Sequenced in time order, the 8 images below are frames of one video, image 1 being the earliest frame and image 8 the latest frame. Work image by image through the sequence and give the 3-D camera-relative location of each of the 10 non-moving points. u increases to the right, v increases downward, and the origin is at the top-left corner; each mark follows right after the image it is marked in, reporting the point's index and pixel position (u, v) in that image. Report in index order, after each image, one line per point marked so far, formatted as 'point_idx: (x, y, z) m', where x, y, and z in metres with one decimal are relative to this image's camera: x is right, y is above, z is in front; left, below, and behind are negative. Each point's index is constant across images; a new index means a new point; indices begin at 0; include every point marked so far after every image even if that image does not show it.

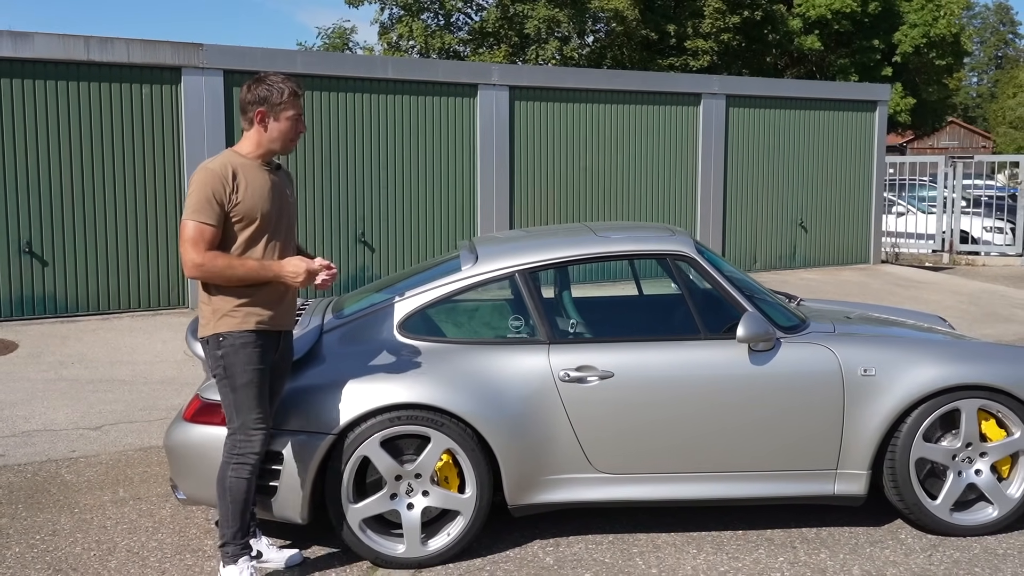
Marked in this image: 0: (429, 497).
0: (-0.3, -0.9, +4.2) m
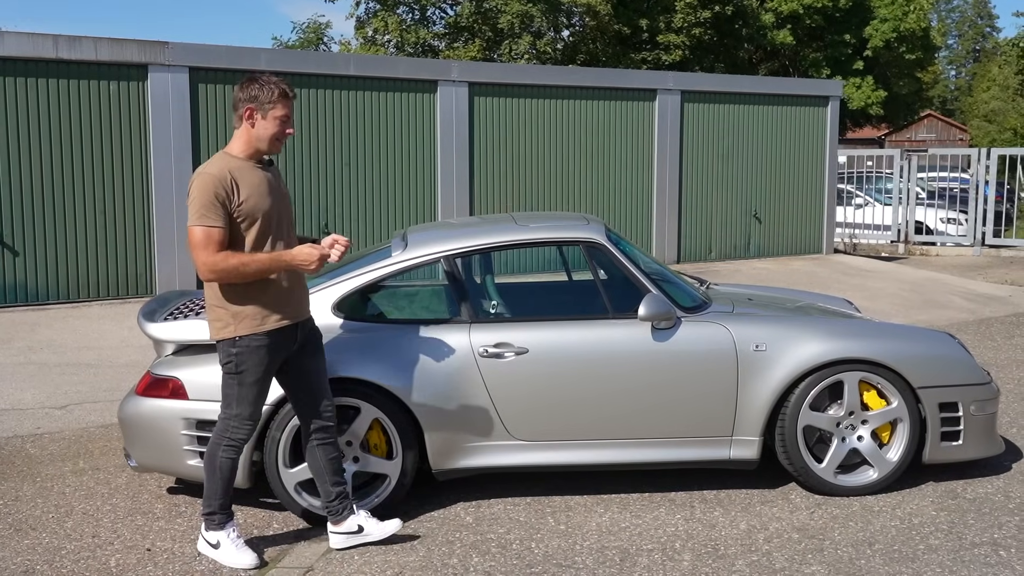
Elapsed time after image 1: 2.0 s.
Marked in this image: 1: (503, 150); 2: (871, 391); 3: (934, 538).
0: (-0.7, -0.8, +4.6) m
1: (-0.1, +1.7, +12.3) m
2: (+1.7, -0.5, +4.8) m
3: (+1.8, -1.1, +4.3) m
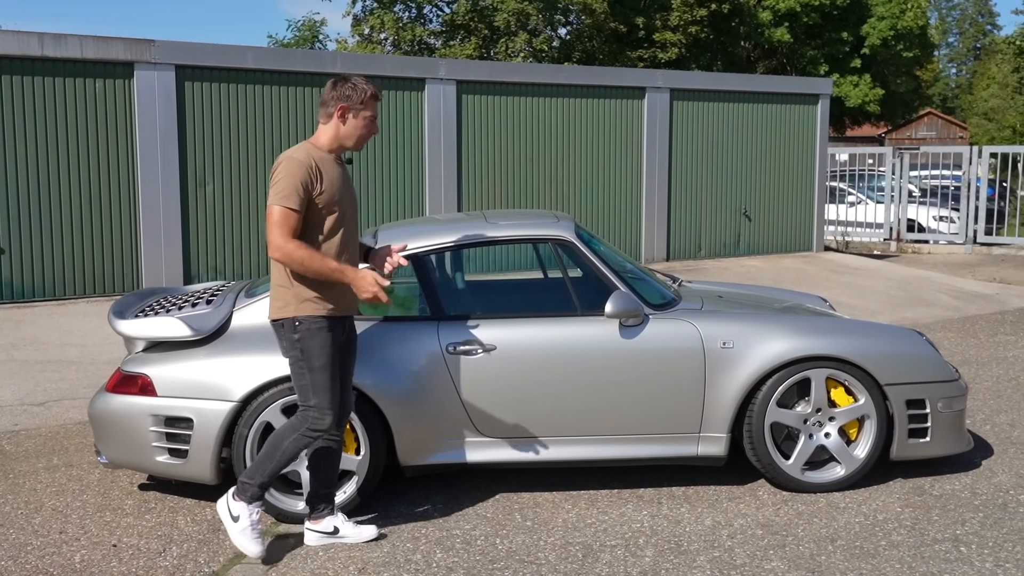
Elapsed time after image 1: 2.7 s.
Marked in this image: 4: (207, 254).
0: (-0.8, -0.8, +4.6) m
1: (-0.3, +1.7, +12.3) m
2: (+1.6, -0.5, +4.9) m
3: (+1.6, -1.1, +4.3) m
4: (-3.3, +0.4, +10.7) m
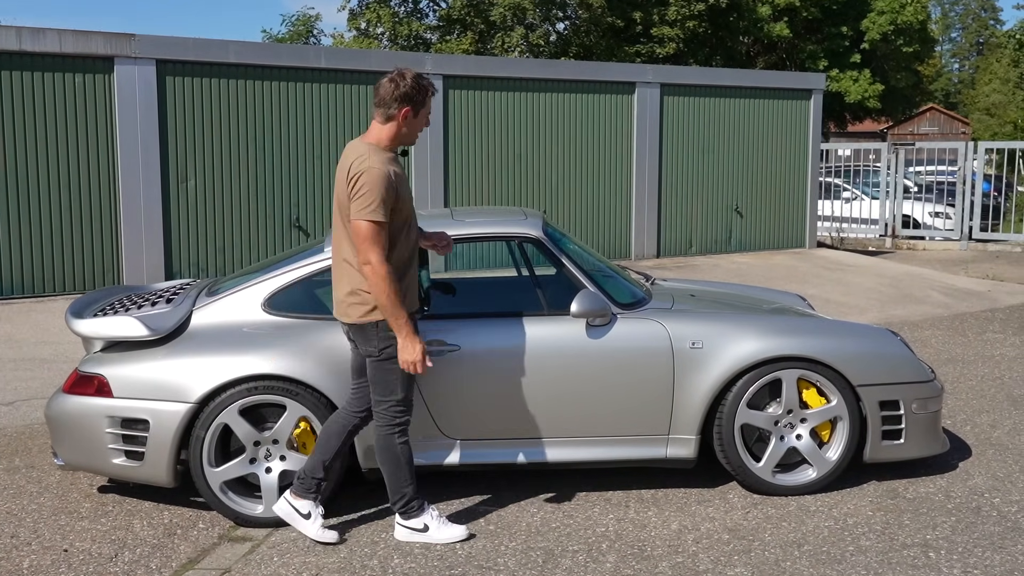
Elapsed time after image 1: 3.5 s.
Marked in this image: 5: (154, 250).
0: (-1.0, -0.8, +4.5) m
1: (-0.4, +1.7, +12.2) m
2: (+1.4, -0.5, +4.8) m
3: (+1.5, -1.0, +4.2) m
4: (-3.4, +0.4, +10.6) m
5: (-3.7, +0.4, +10.3) m
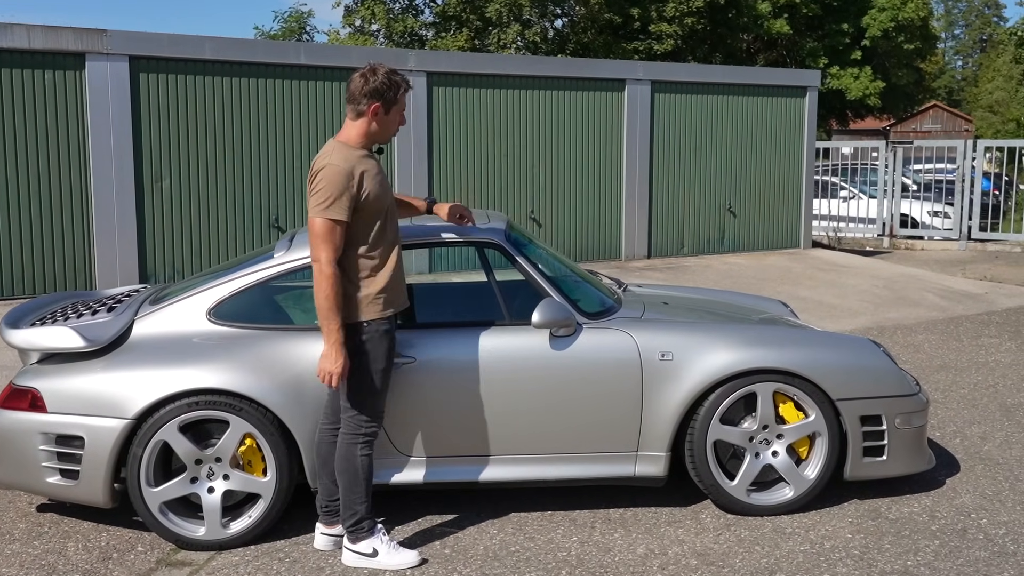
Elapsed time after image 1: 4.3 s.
0: (-1.2, -0.8, +4.3) m
1: (-0.6, +1.7, +12.0) m
2: (+1.2, -0.5, +4.5) m
3: (+1.3, -1.1, +4.0) m
4: (-3.6, +0.4, +10.3) m
5: (-3.8, +0.4, +10.1) m
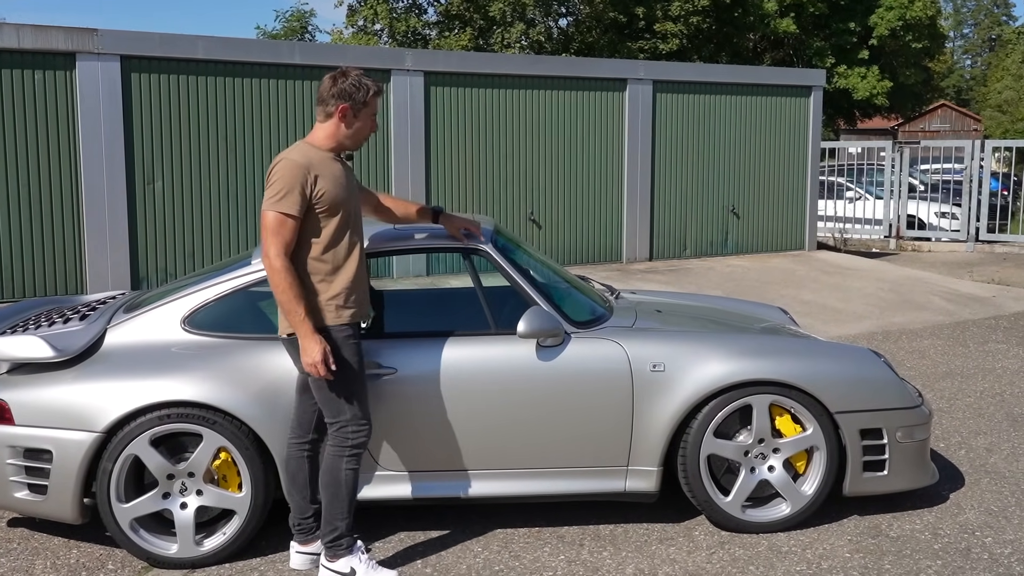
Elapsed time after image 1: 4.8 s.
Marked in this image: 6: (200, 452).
0: (-1.3, -0.8, +4.1) m
1: (-0.6, +1.7, +11.8) m
2: (+1.2, -0.5, +4.3) m
3: (+1.2, -1.1, +3.8) m
4: (-3.6, +0.3, +10.2) m
5: (-3.9, +0.3, +9.9) m
6: (-1.3, -0.7, +4.1) m
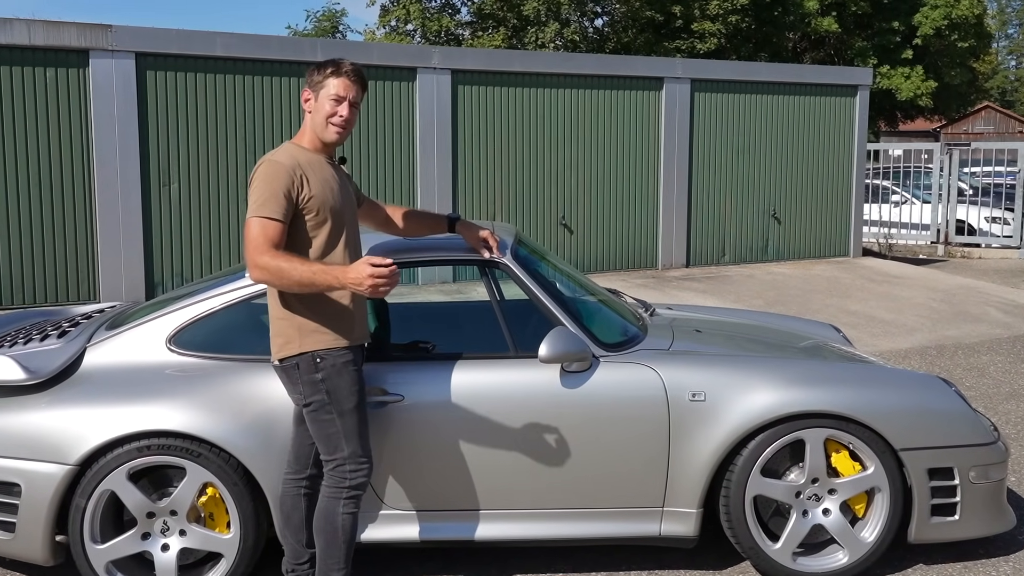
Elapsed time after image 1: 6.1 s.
0: (-1.2, -0.9, +3.7) m
1: (-0.2, +1.6, +11.4) m
2: (+1.2, -0.6, +3.8) m
3: (+1.3, -1.2, +3.3) m
4: (-3.3, +0.3, +9.8) m
5: (-3.6, +0.3, +9.6) m
6: (-1.2, -0.7, +3.6) m
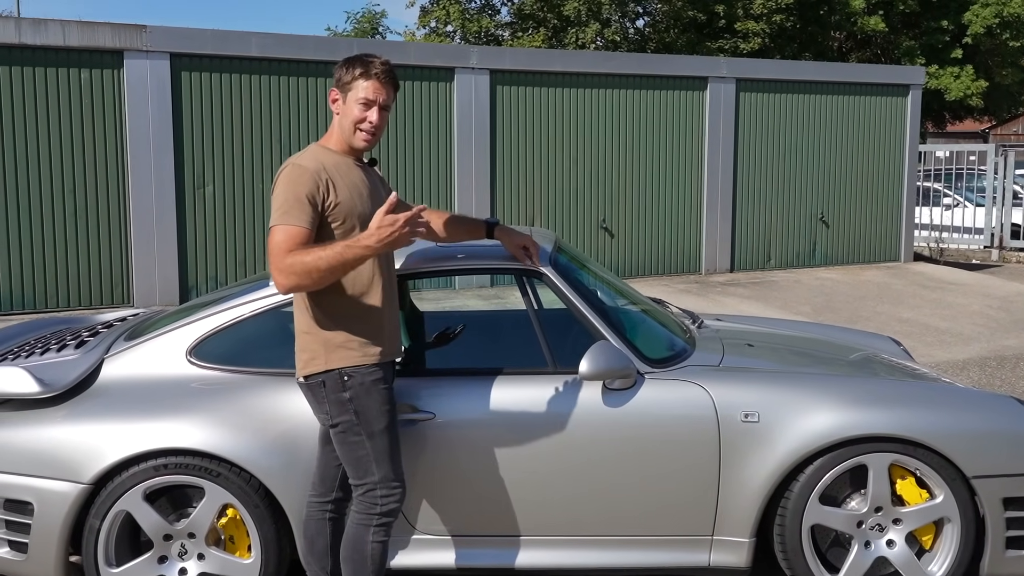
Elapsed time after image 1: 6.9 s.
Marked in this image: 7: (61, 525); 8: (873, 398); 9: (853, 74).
0: (-1.1, -0.9, +3.5) m
1: (+0.2, +1.6, +11.1) m
2: (+1.4, -0.7, +3.5) m
3: (+1.4, -1.2, +3.0) m
4: (-2.9, +0.3, +9.7) m
5: (-3.2, +0.3, +9.5) m
6: (-1.1, -0.8, +3.4) m
7: (-1.5, -0.8, +3.5) m
8: (+1.3, -0.4, +3.5) m
9: (+4.3, +2.7, +12.7) m
